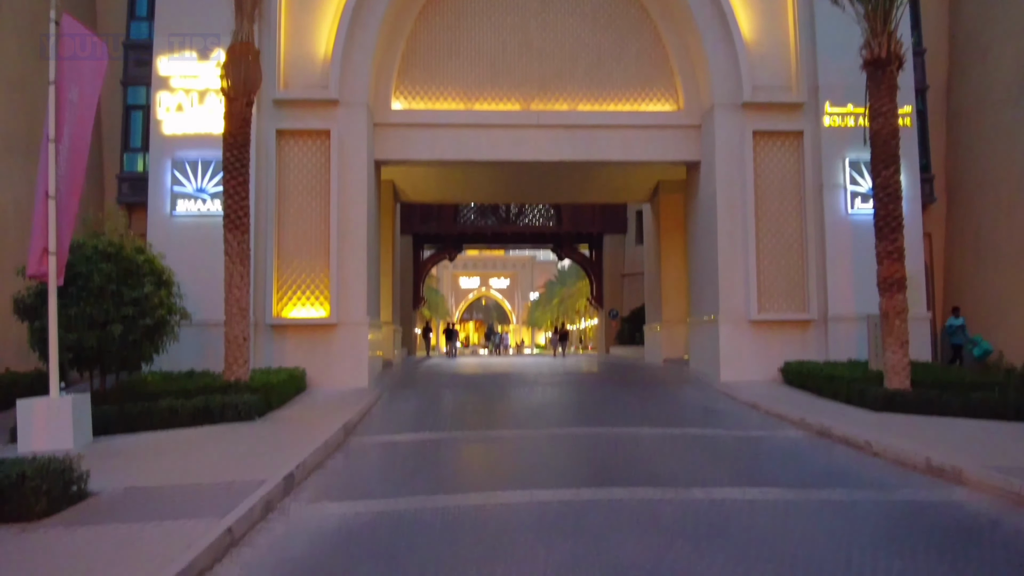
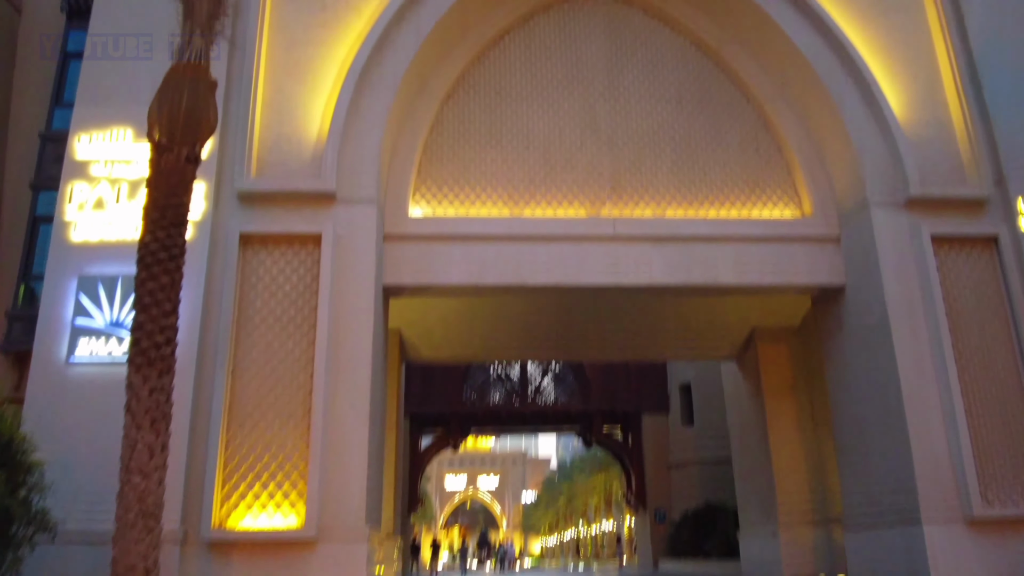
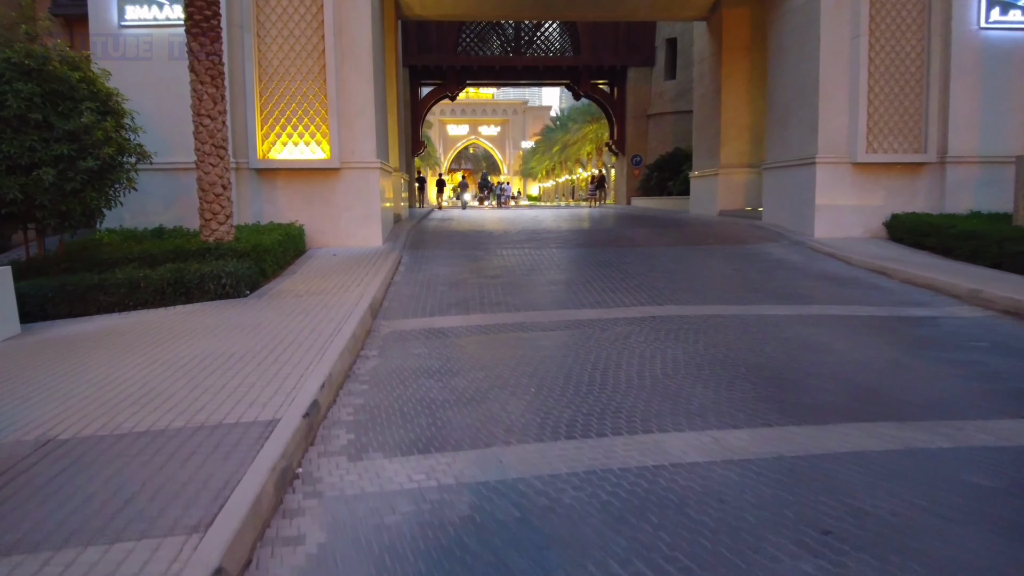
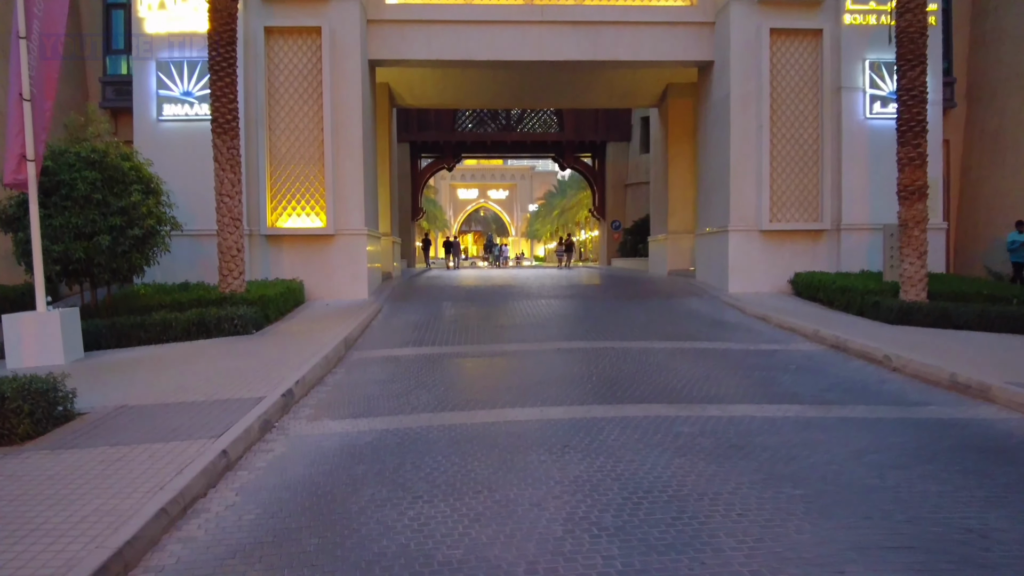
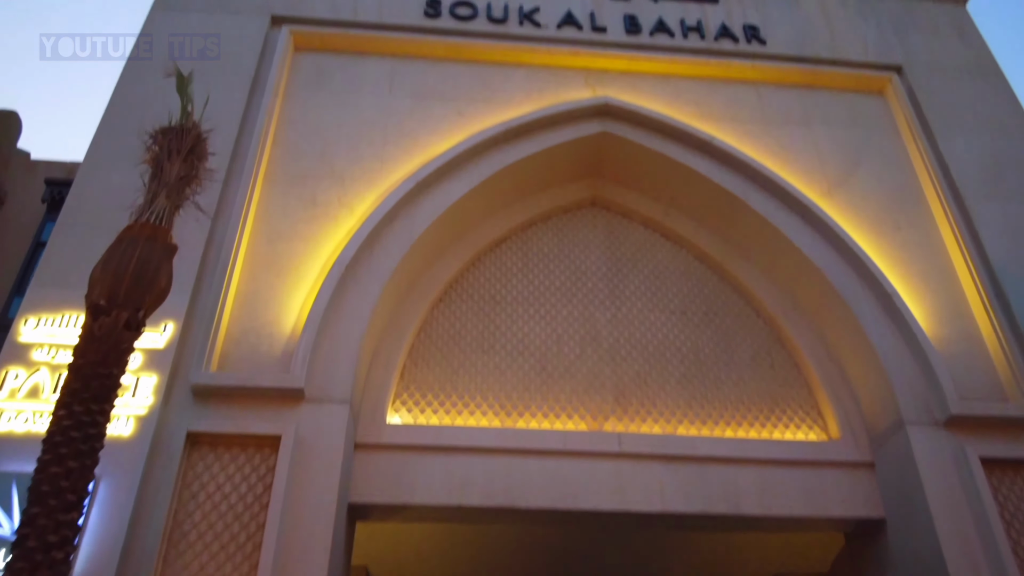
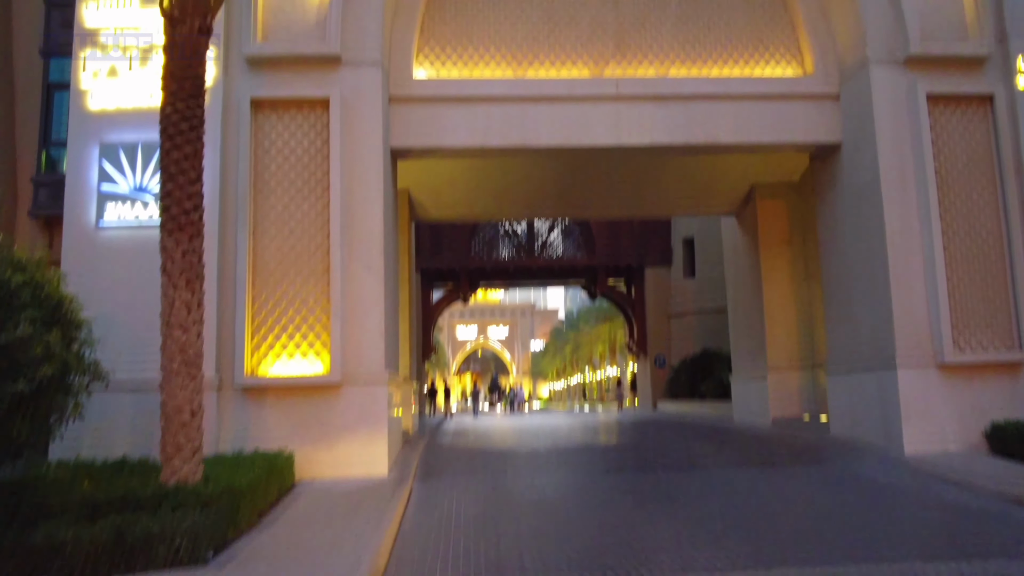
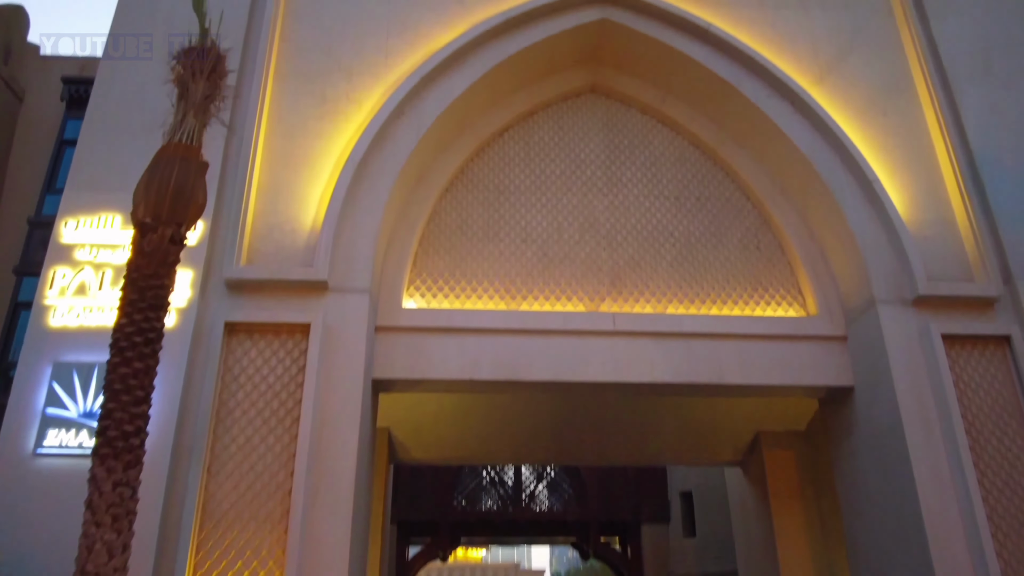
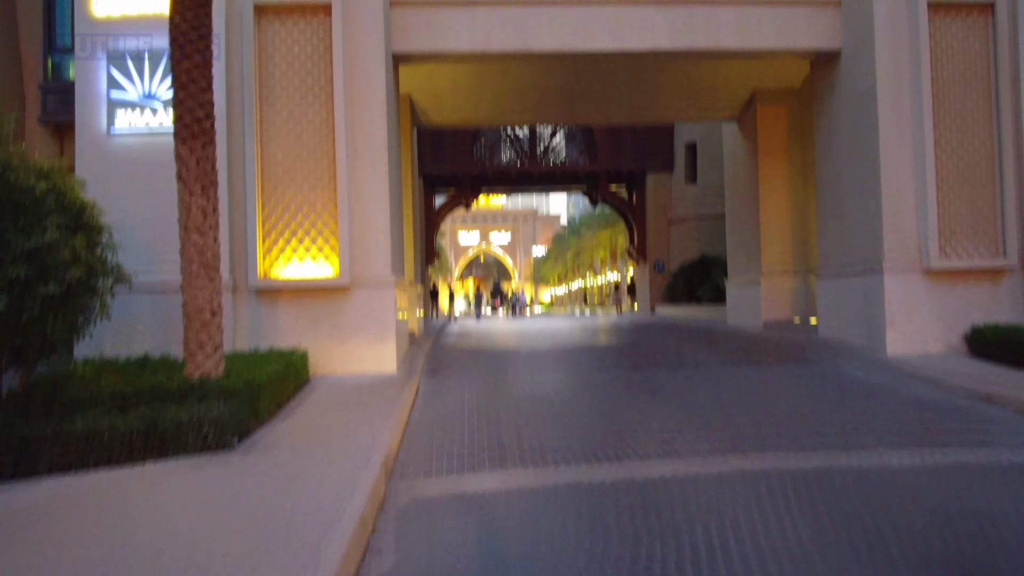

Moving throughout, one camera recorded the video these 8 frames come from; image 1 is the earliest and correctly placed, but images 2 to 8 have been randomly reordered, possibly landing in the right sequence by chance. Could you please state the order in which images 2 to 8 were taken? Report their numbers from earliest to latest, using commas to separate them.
4, 3, 8, 6, 2, 7, 5
